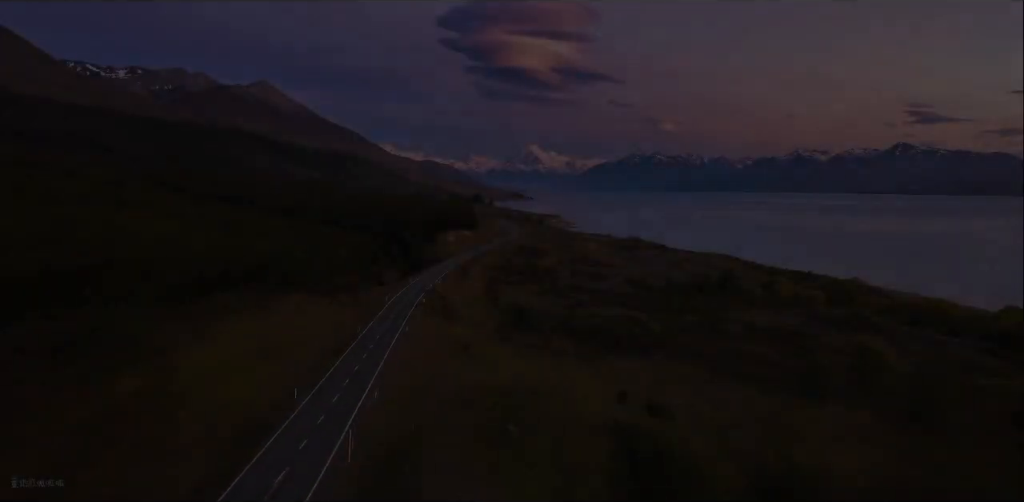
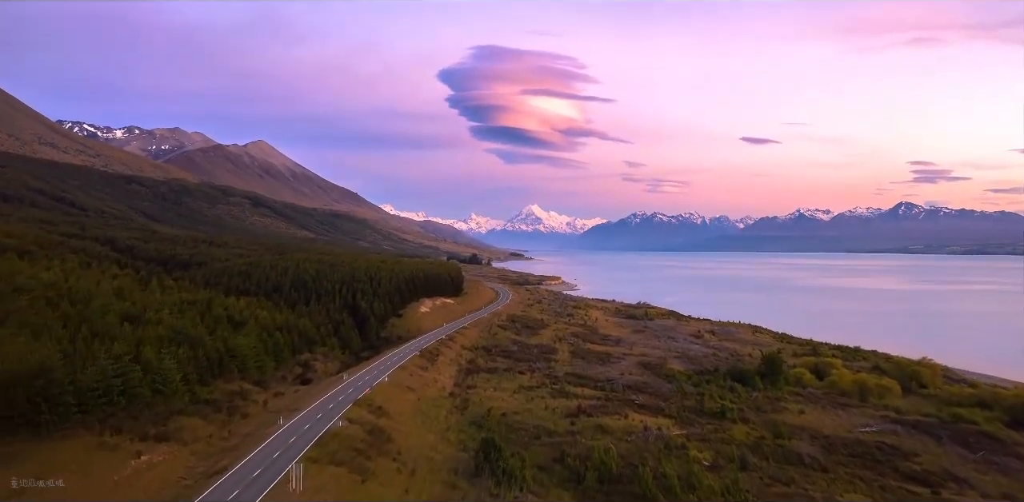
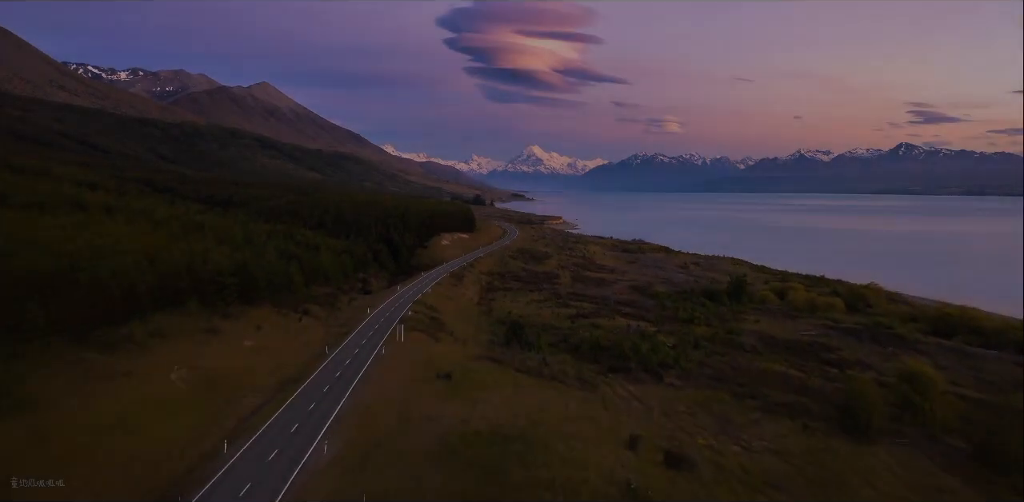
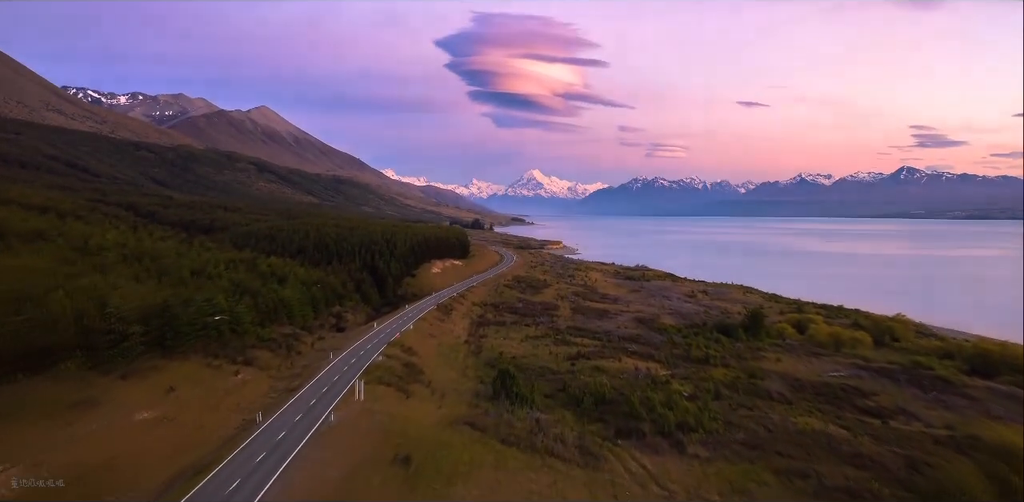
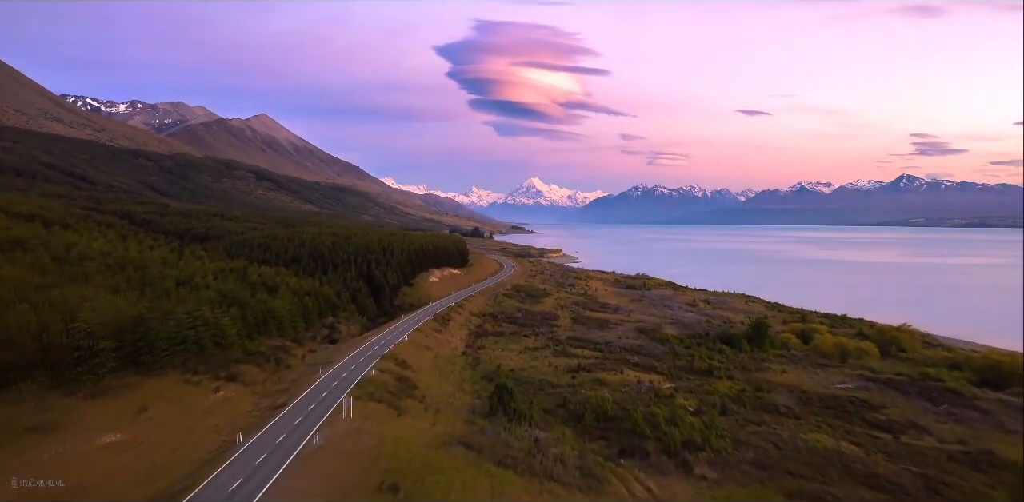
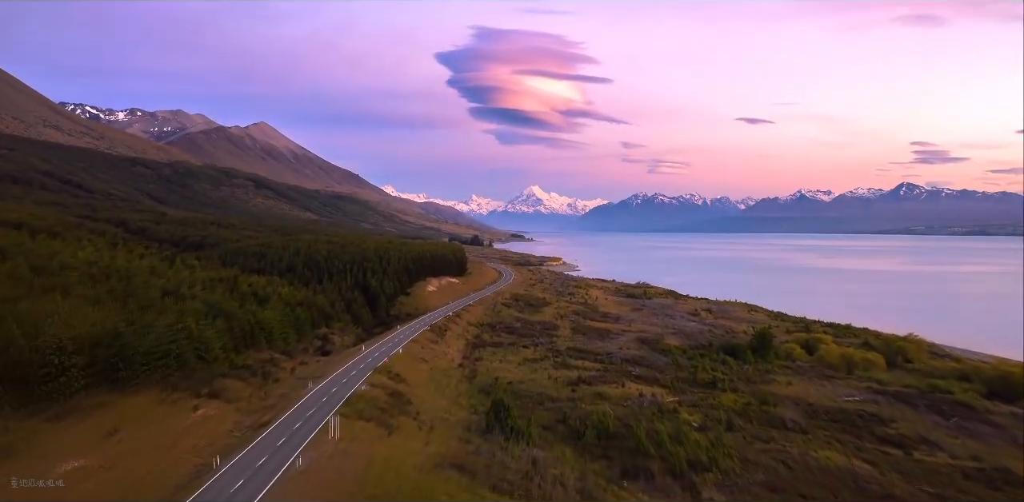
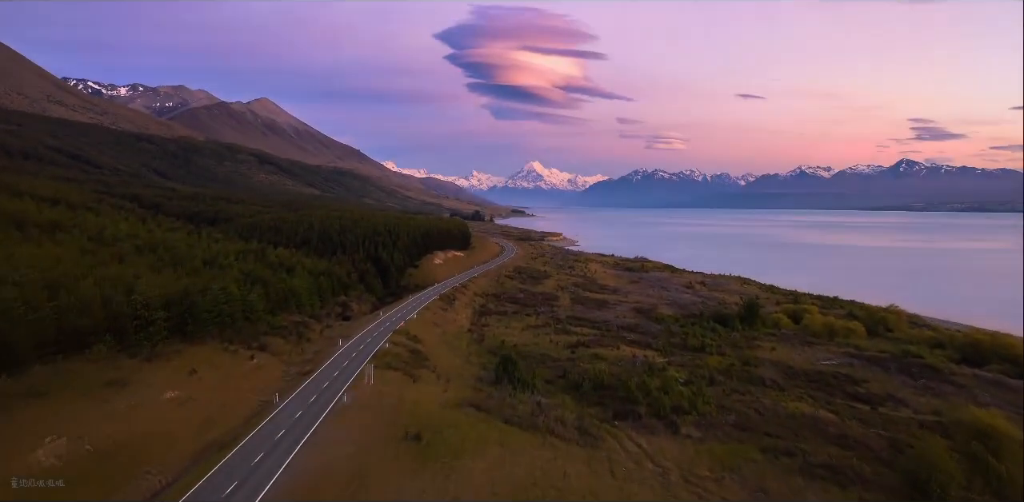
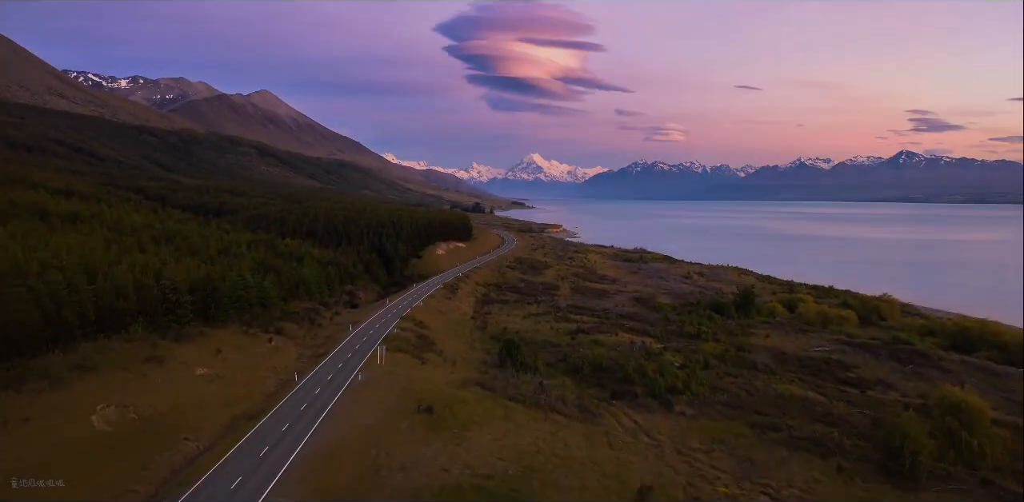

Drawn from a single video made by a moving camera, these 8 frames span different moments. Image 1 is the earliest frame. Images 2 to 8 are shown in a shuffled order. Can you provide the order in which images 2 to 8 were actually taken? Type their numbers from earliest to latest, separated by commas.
3, 8, 7, 4, 5, 6, 2
